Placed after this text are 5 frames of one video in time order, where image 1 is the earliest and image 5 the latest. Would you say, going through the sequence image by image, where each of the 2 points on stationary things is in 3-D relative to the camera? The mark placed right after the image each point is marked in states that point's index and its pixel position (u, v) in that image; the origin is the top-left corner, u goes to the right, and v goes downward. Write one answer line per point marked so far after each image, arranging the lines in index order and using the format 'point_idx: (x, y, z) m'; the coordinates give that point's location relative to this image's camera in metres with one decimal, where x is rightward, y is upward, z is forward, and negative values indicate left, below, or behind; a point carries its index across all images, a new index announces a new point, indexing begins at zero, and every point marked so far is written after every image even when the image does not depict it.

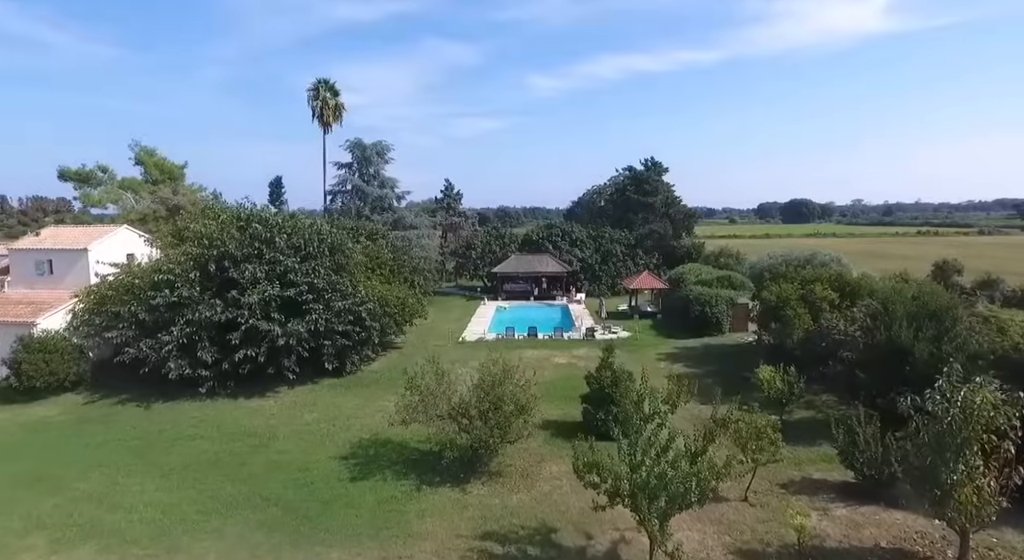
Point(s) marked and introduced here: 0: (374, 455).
0: (-4.4, -5.6, +18.0) m
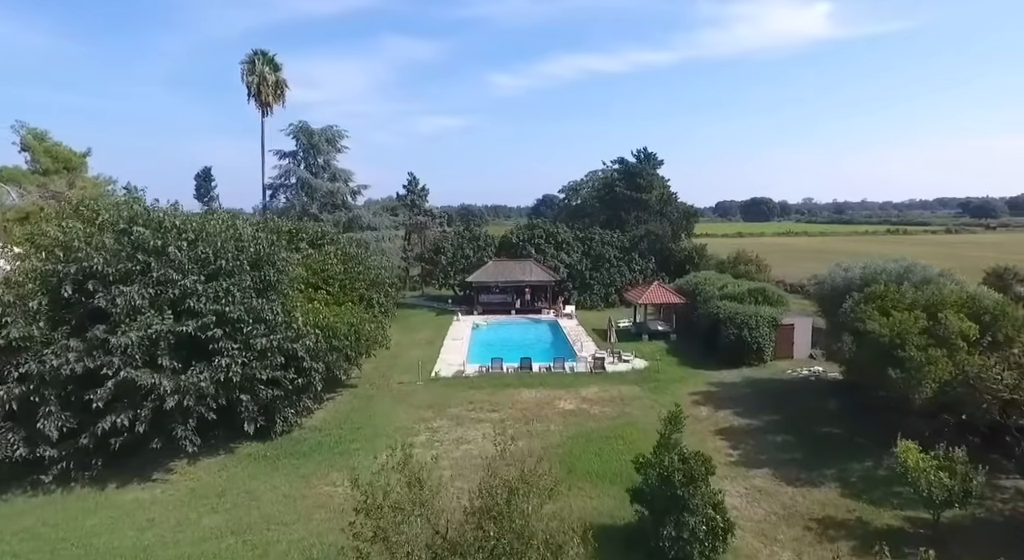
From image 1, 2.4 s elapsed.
0: (-4.0, -6.4, +10.7) m
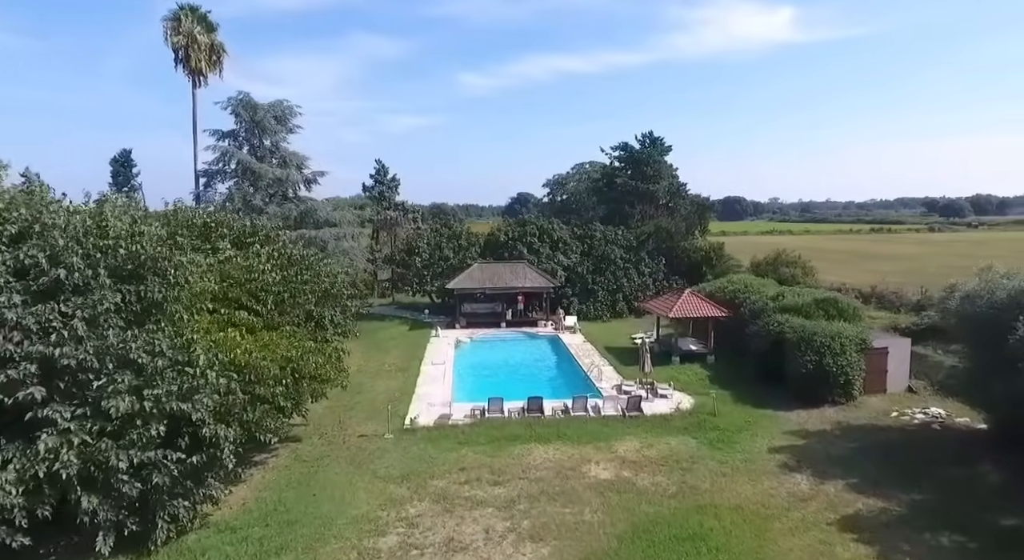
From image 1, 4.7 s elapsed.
0: (-3.1, -6.8, +3.7) m
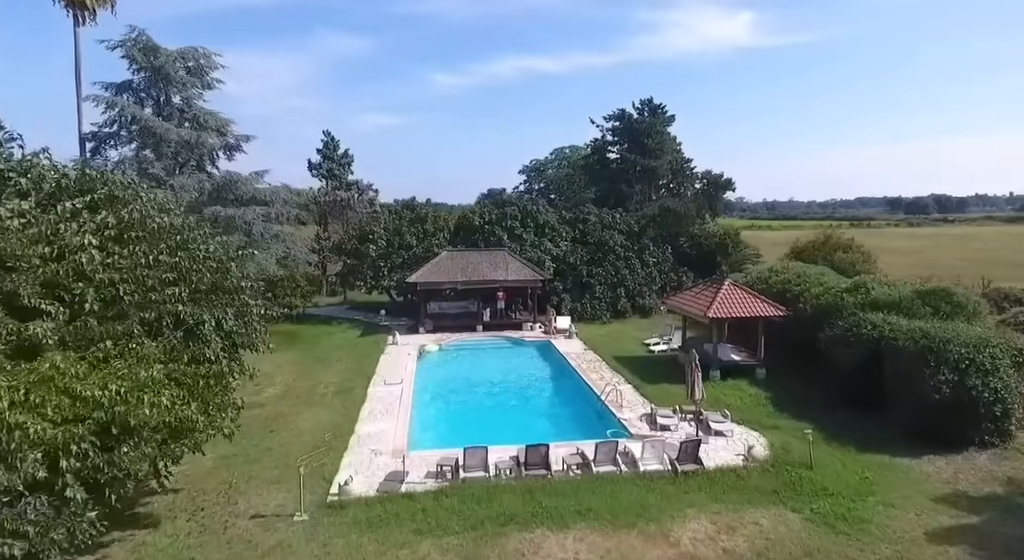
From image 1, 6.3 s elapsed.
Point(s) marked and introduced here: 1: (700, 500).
0: (-2.5, -6.5, -3.2) m
1: (+3.7, -4.2, +11.2) m
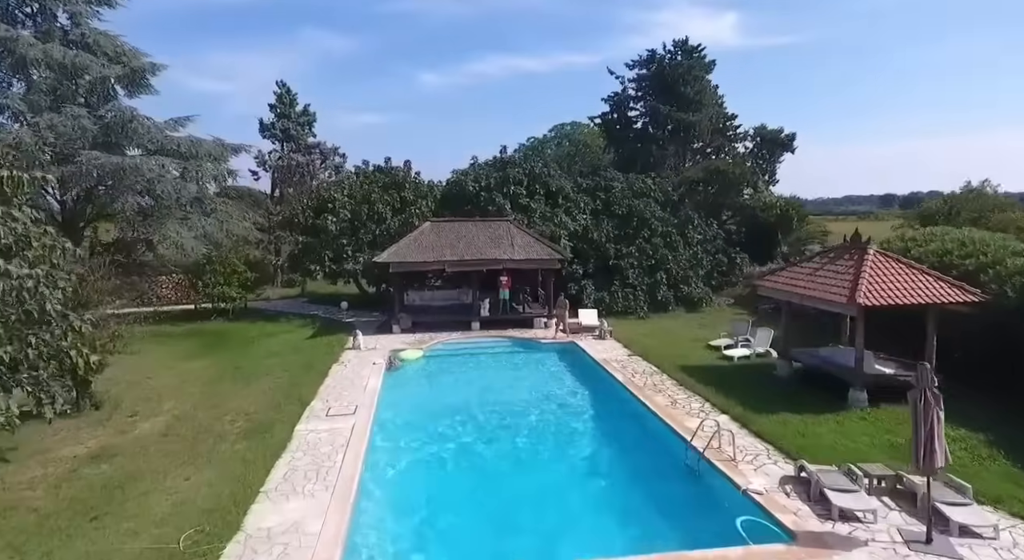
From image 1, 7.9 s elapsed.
0: (-1.7, -5.8, -10.4) m
1: (+4.3, -3.6, +4.1) m
